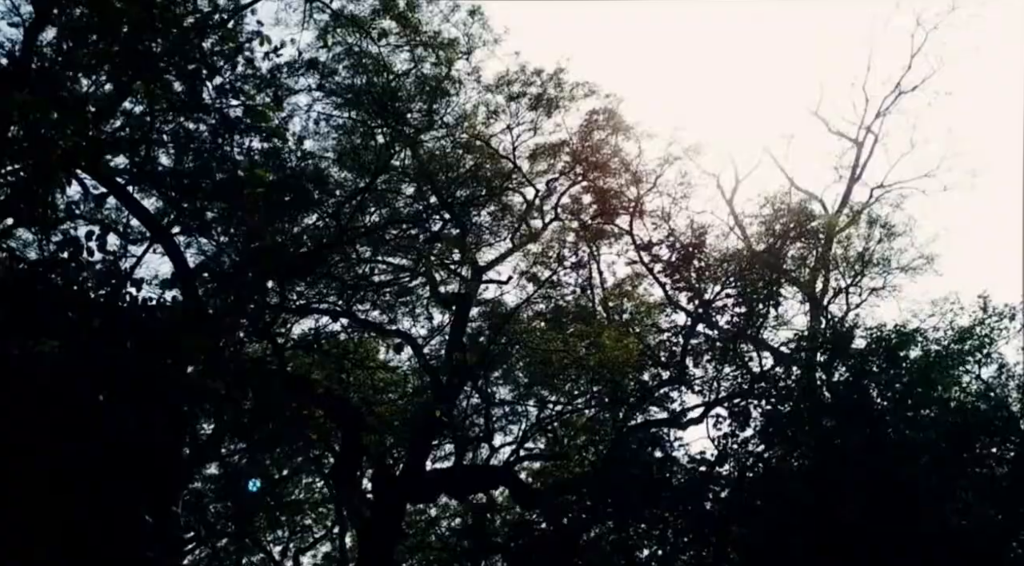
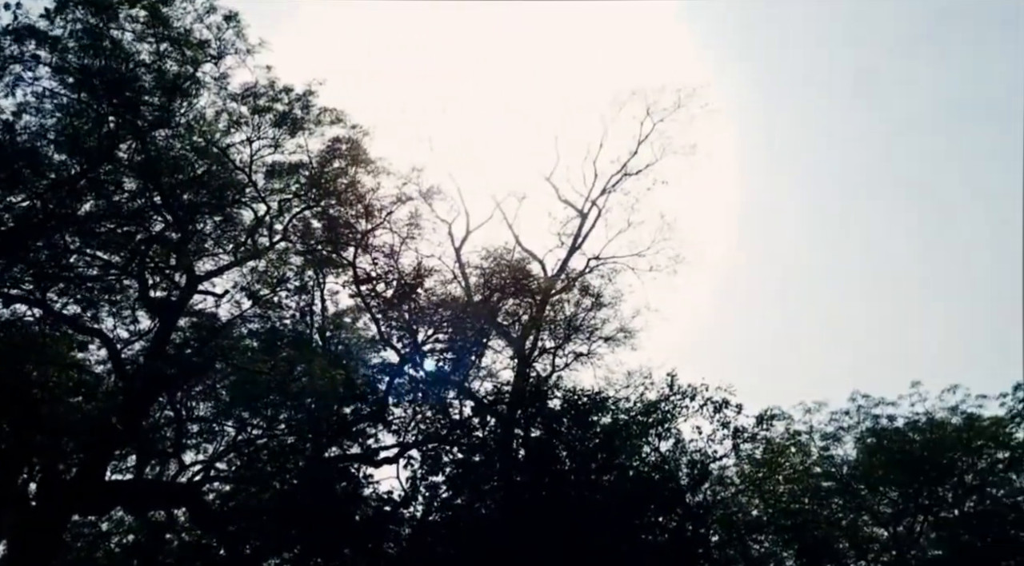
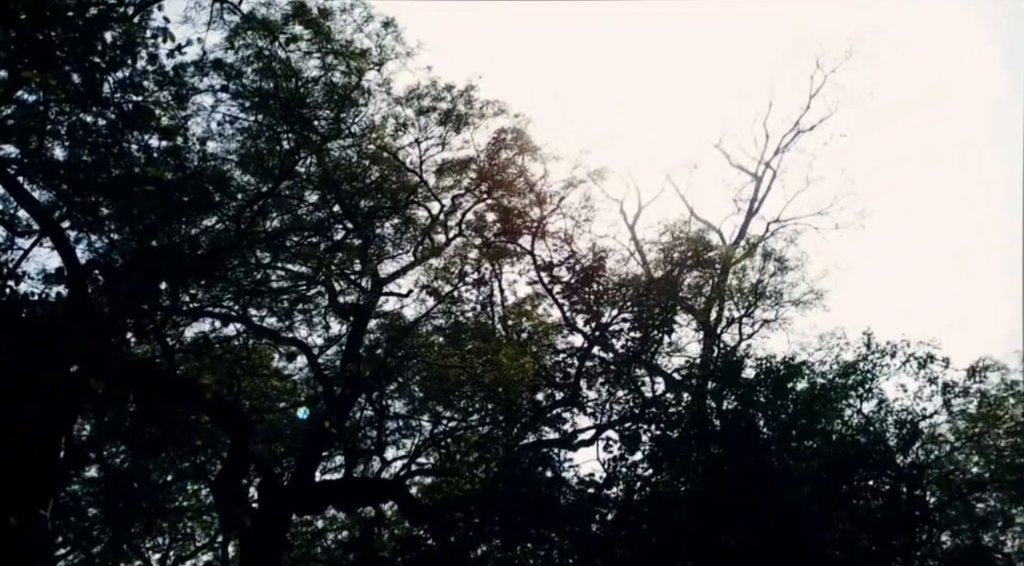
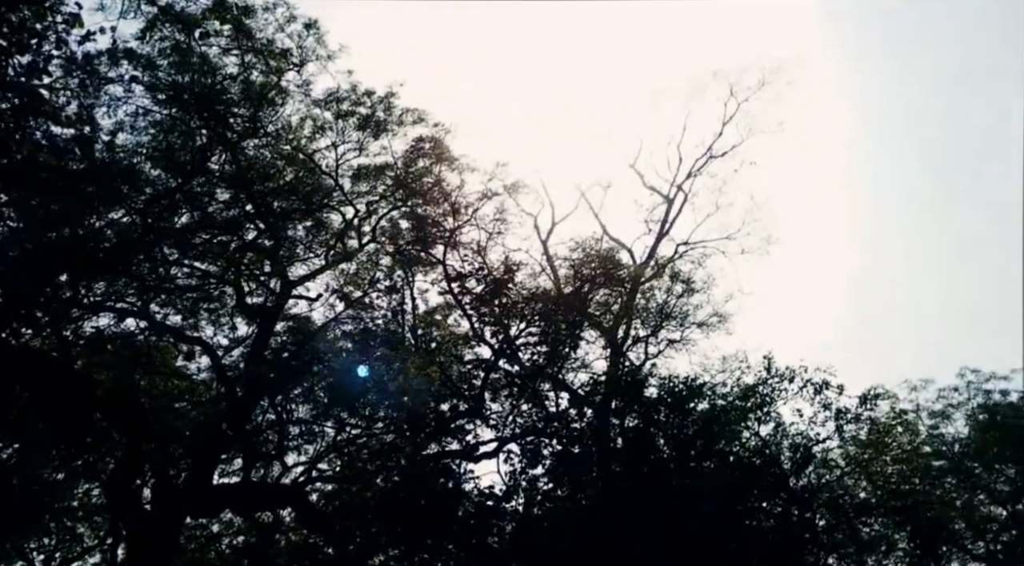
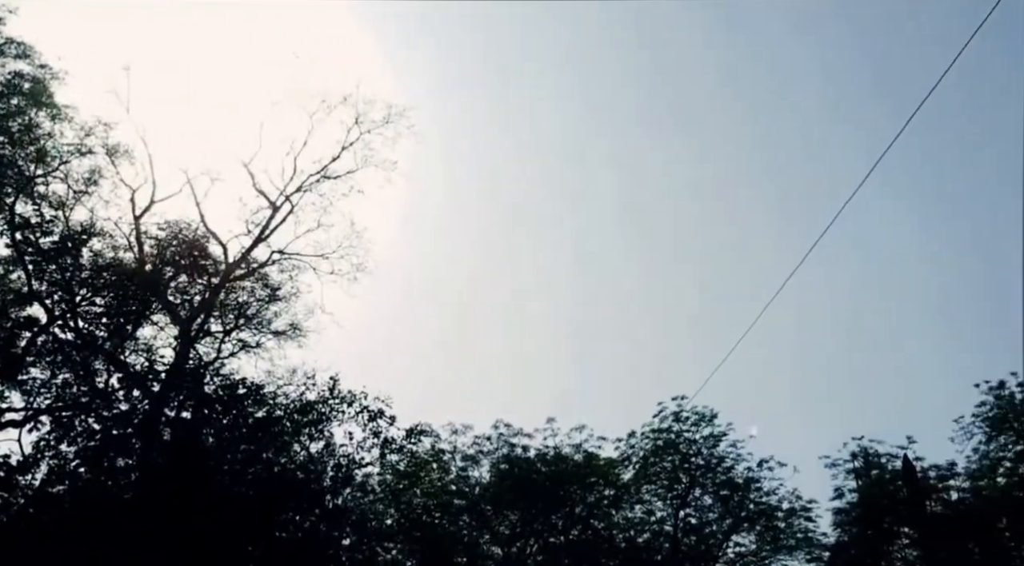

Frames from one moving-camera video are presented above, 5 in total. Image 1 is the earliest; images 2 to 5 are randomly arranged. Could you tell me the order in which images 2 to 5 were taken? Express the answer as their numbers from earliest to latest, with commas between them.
3, 4, 2, 5
